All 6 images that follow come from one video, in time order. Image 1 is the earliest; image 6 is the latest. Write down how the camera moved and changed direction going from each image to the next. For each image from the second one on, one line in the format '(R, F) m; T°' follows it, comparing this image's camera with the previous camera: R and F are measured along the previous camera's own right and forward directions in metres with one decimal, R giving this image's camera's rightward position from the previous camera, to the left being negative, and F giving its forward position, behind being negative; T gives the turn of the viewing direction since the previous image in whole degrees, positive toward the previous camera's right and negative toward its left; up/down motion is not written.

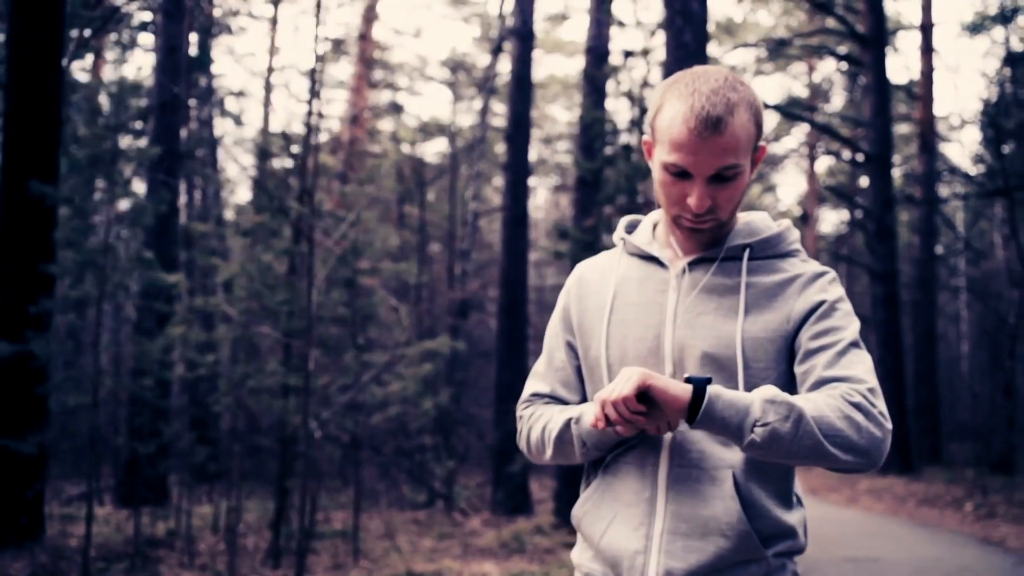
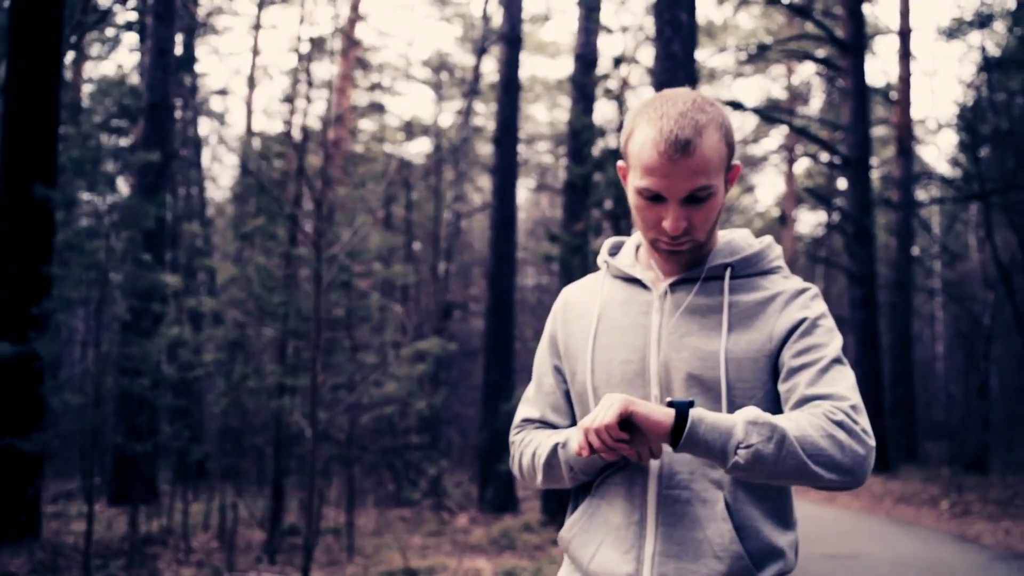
(-0.1, -0.1) m; +1°
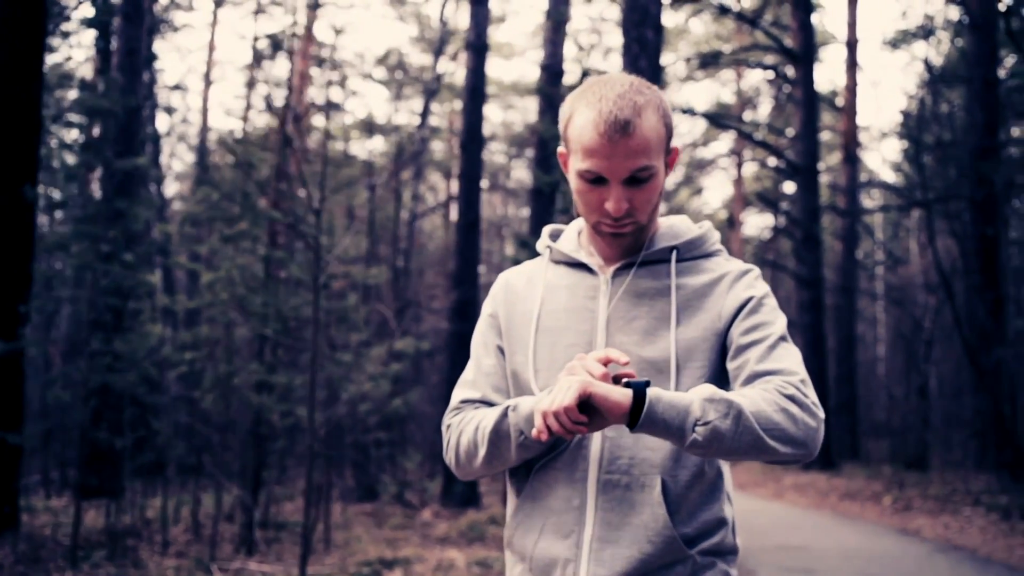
(-0.2, -0.3) m; +3°
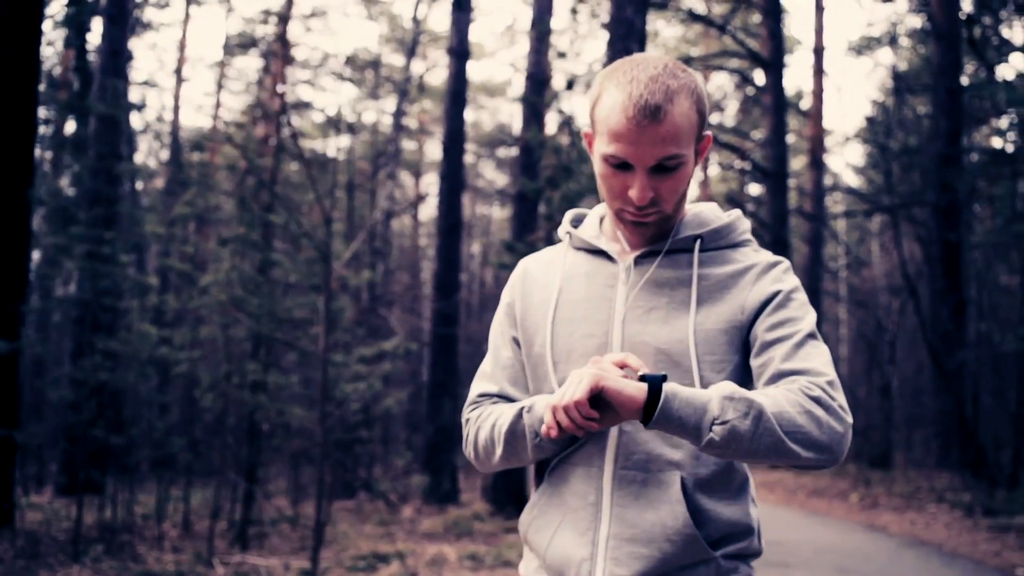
(-0.2, -0.2) m; +2°
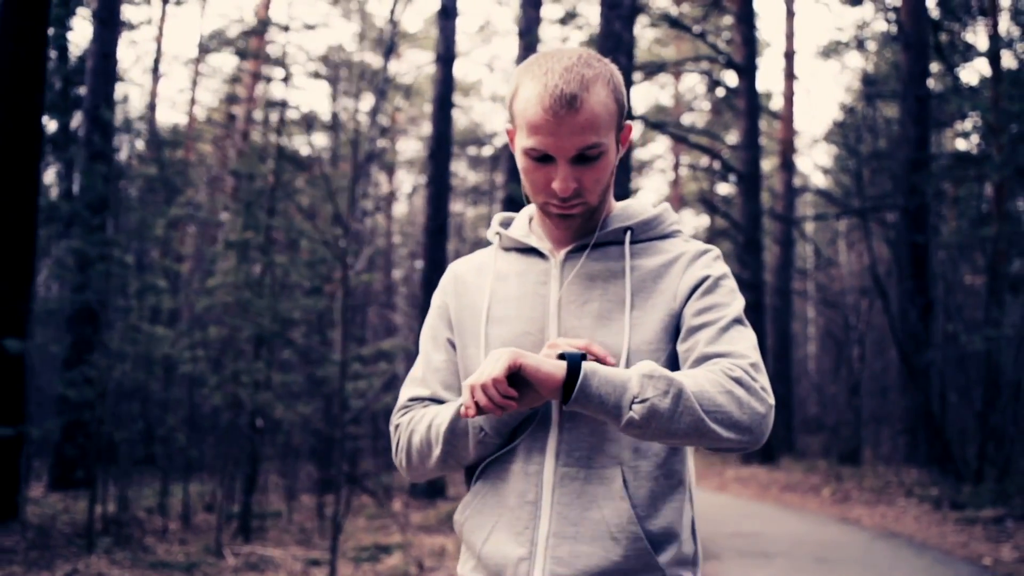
(-0.2, -0.3) m; +2°
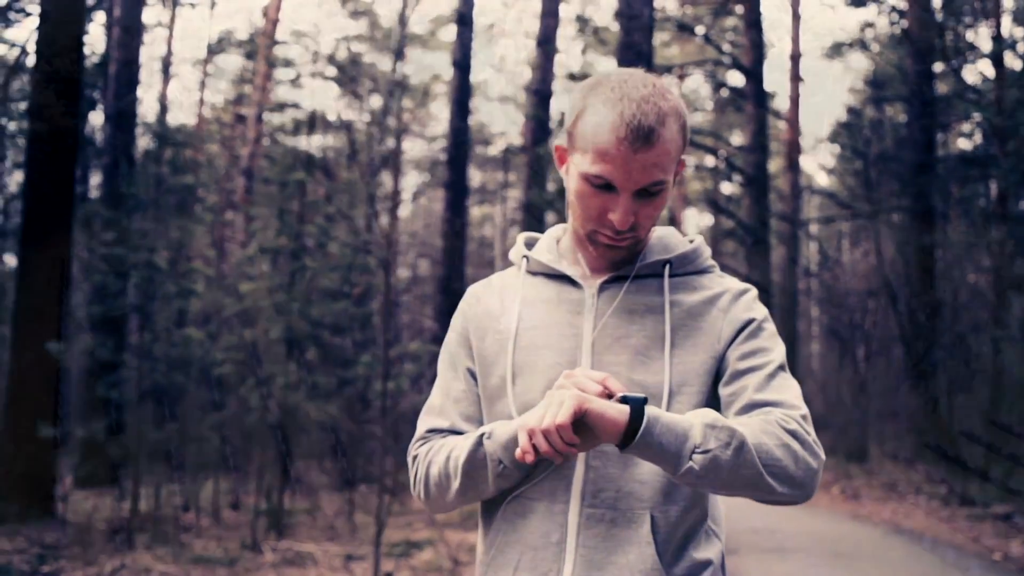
(-0.2, -0.2) m; 0°
